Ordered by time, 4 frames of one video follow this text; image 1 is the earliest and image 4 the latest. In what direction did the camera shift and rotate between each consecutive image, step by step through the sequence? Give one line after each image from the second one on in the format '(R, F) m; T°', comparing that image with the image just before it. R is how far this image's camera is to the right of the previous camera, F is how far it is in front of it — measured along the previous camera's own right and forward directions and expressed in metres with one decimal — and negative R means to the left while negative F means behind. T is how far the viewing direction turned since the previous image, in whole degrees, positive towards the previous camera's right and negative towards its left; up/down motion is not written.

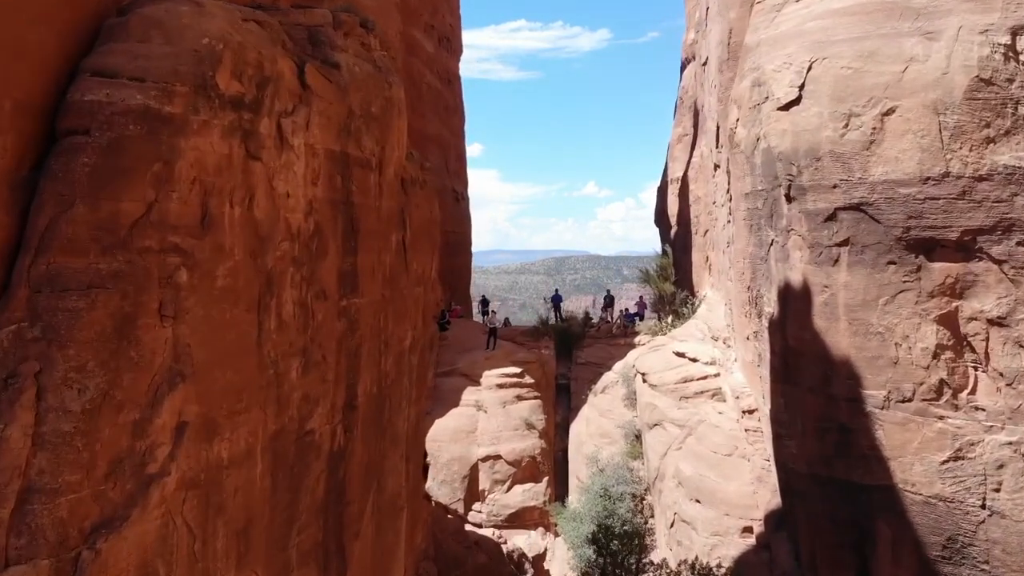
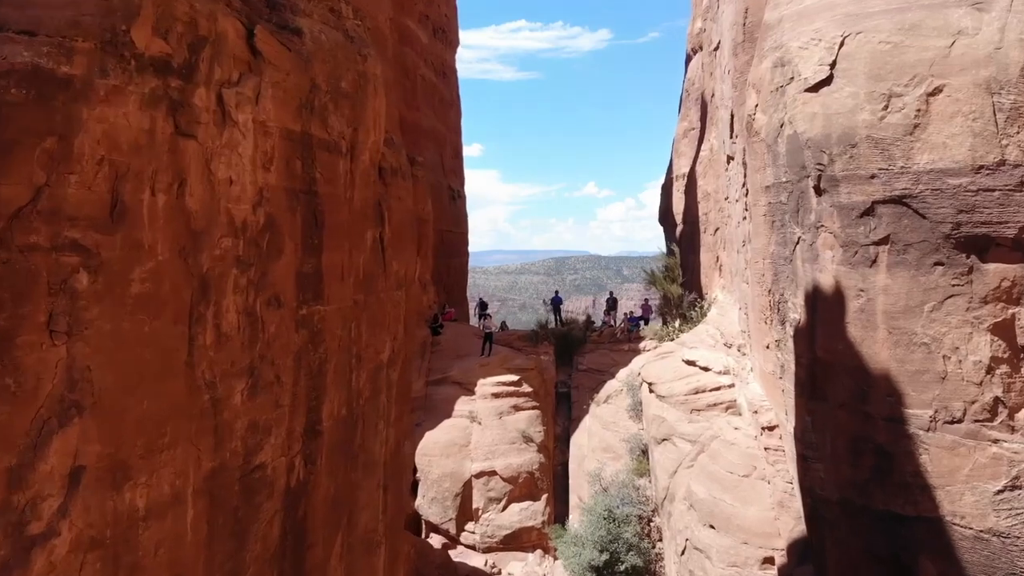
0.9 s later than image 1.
(+0.1, +0.8) m; 0°
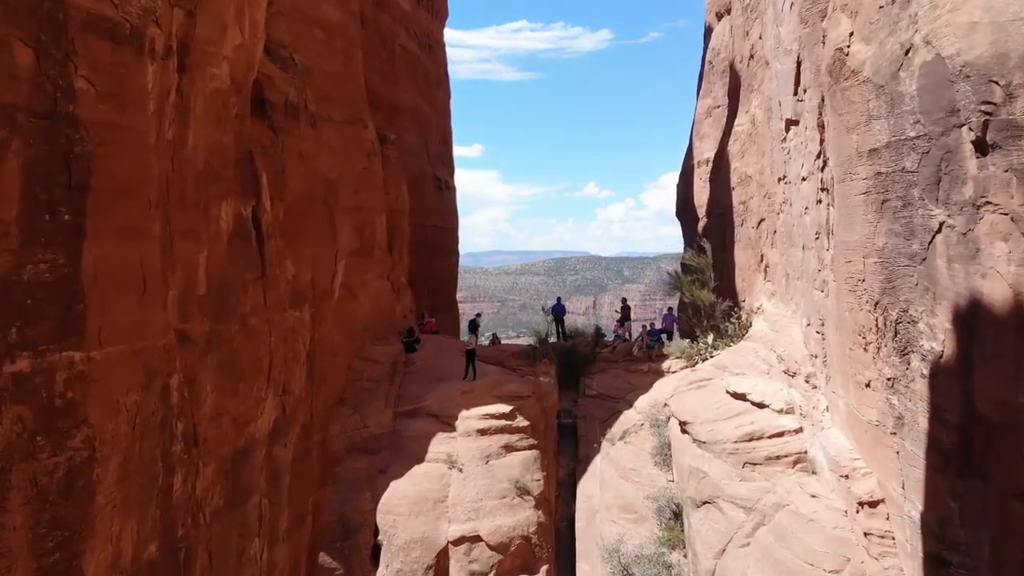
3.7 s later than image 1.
(+0.3, +2.3) m; 0°
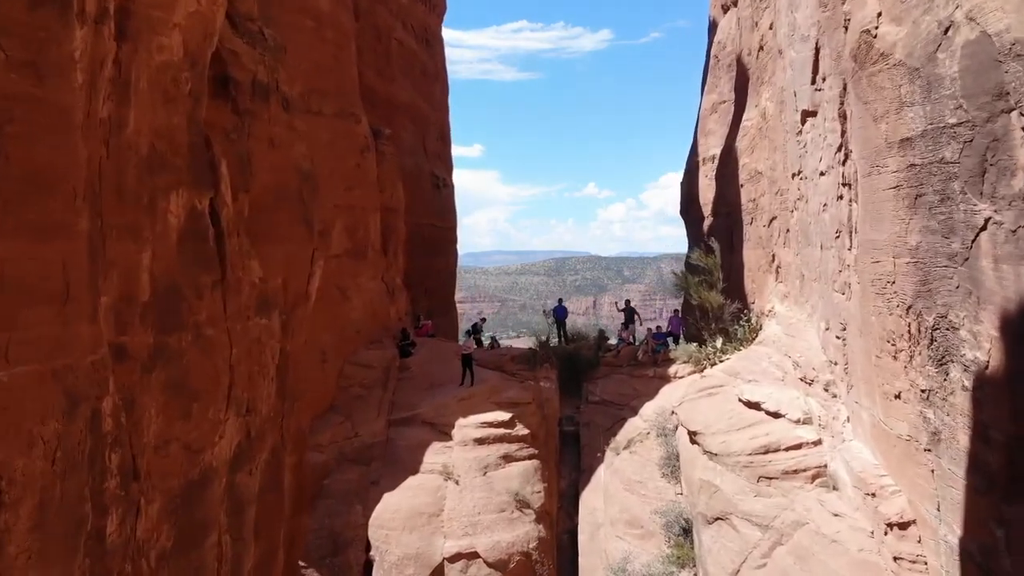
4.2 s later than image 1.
(0.0, +0.4) m; 0°
